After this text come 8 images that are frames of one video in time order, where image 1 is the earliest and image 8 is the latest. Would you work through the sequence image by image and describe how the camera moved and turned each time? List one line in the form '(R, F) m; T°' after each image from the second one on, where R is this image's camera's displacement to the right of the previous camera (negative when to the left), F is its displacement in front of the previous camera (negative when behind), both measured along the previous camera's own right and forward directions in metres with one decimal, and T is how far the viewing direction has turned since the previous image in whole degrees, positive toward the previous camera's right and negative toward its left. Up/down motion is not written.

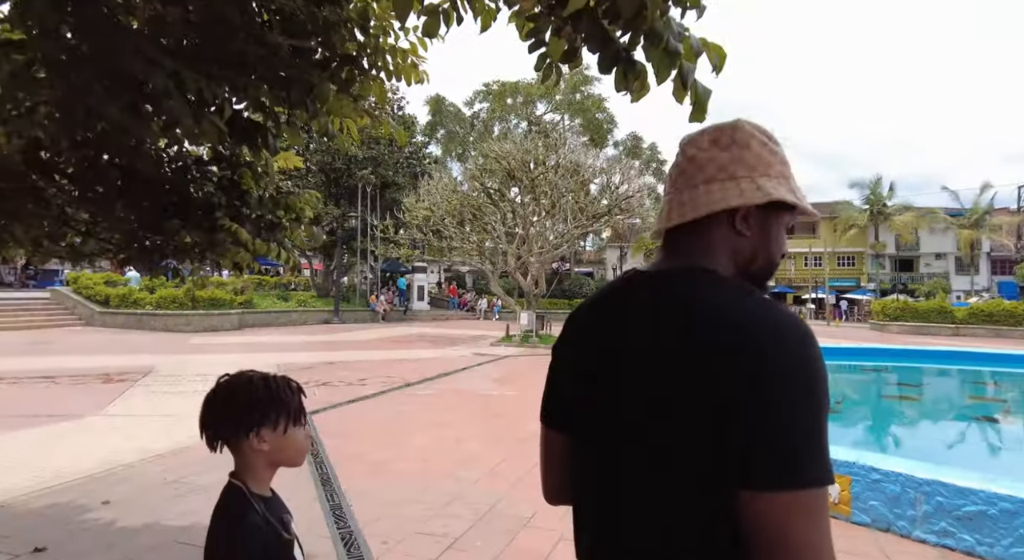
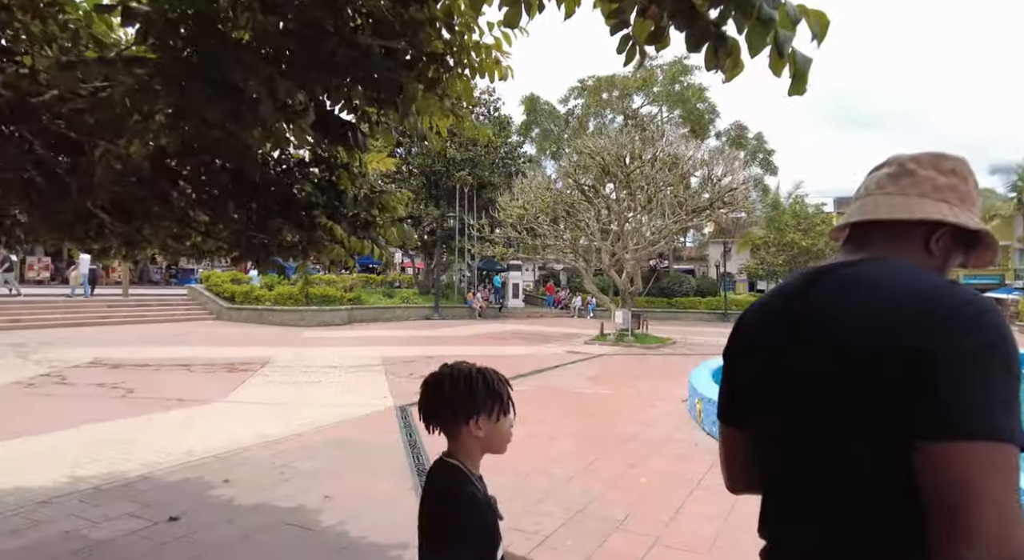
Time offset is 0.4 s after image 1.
(0.0, 0.0) m; -10°
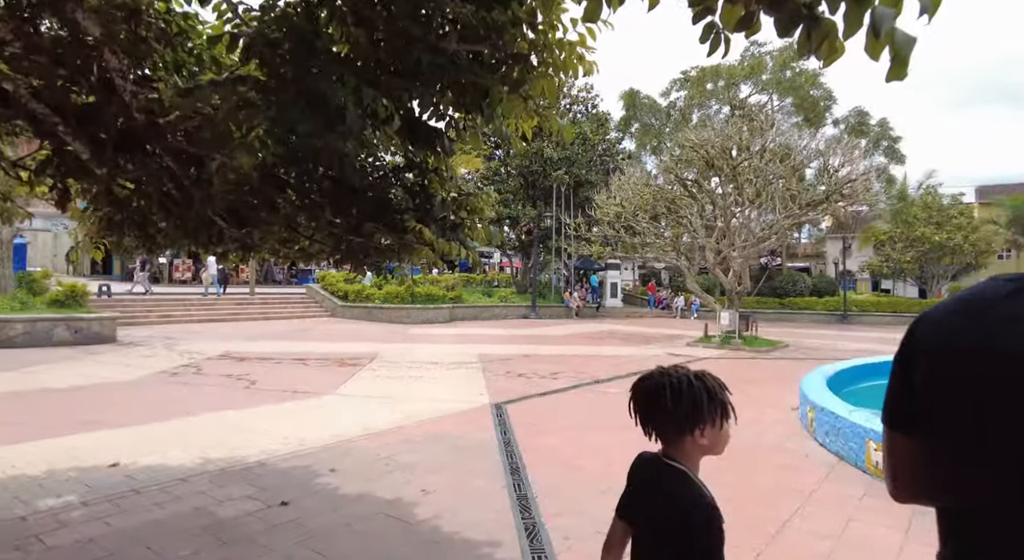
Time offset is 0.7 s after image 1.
(+0.1, 0.0) m; -10°
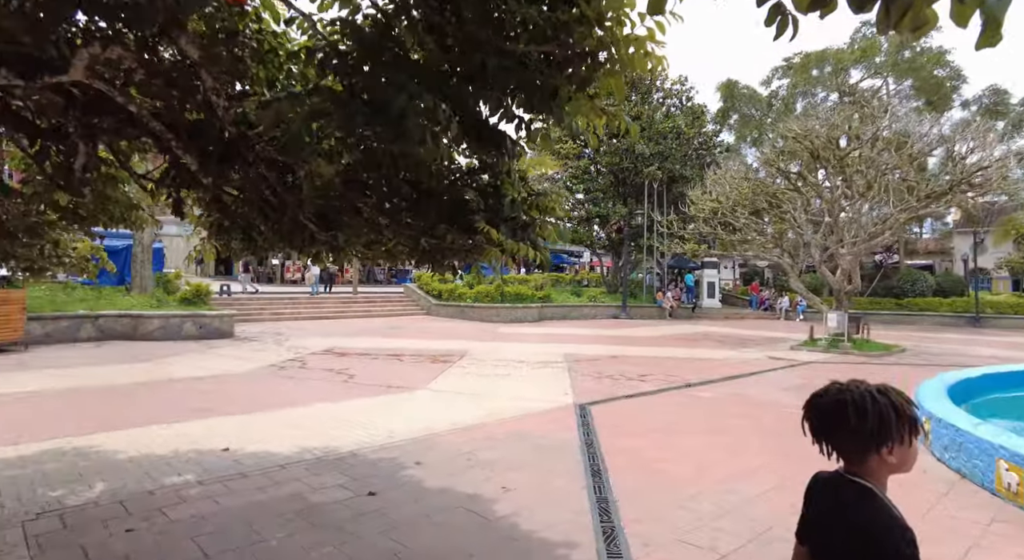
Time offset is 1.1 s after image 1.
(+0.1, 0.0) m; -9°
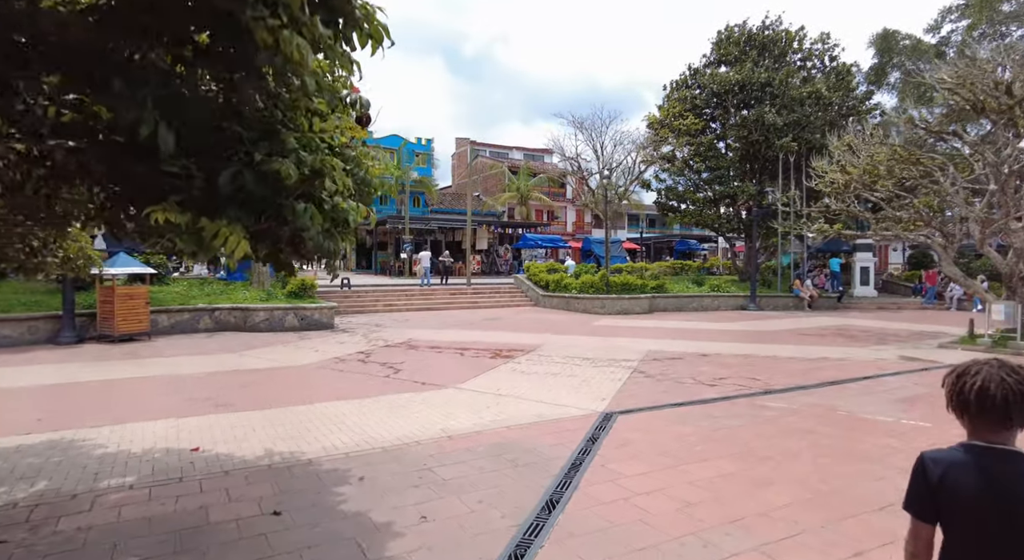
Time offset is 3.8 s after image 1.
(+1.5, +1.0) m; -14°
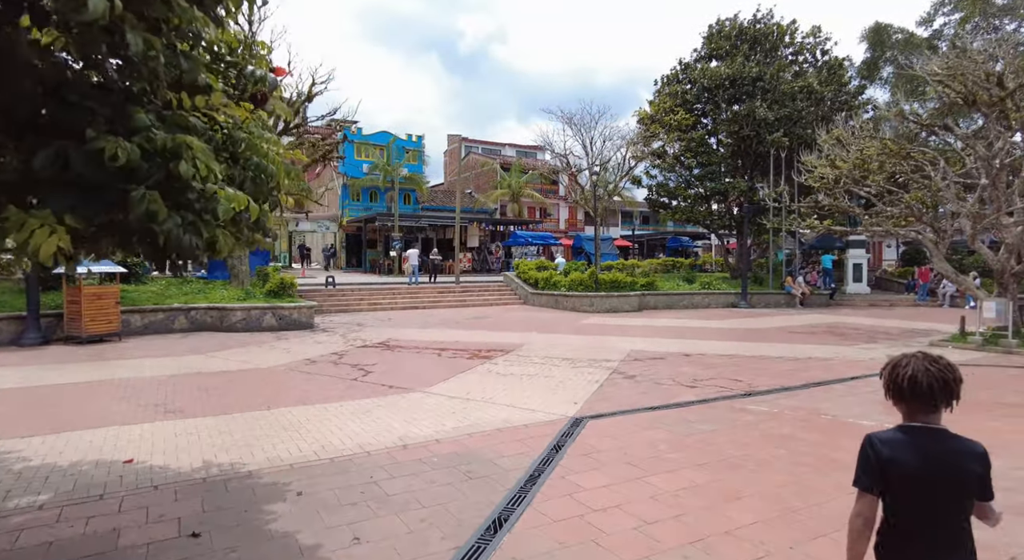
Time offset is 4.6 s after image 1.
(+0.3, +0.3) m; 0°
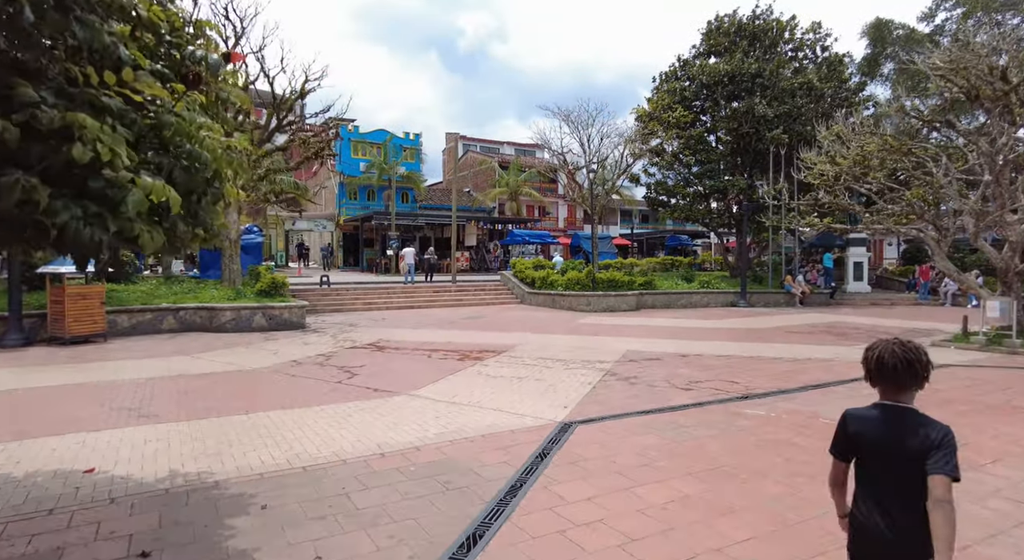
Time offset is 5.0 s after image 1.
(+0.2, +0.3) m; 0°
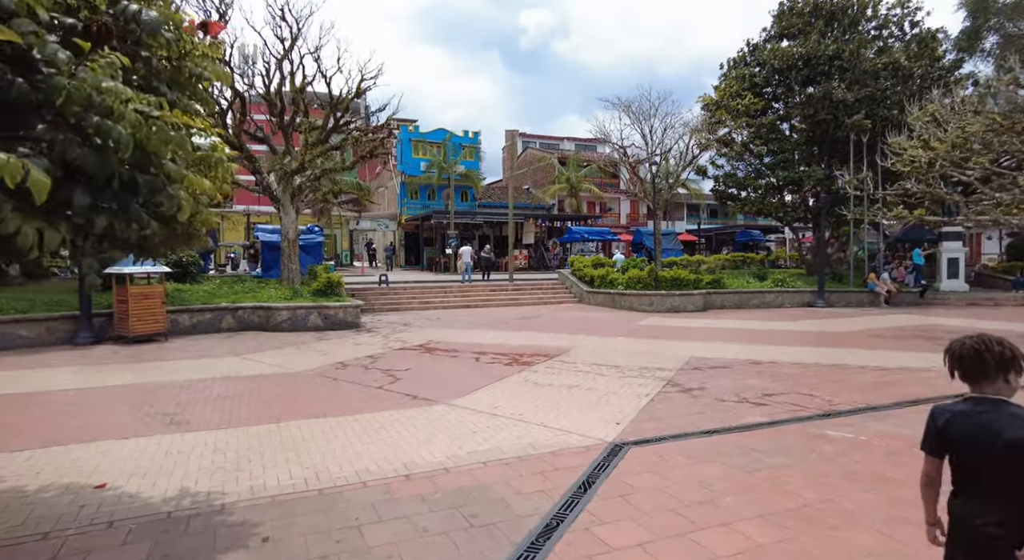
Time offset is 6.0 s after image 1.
(+0.2, +0.6) m; -6°
